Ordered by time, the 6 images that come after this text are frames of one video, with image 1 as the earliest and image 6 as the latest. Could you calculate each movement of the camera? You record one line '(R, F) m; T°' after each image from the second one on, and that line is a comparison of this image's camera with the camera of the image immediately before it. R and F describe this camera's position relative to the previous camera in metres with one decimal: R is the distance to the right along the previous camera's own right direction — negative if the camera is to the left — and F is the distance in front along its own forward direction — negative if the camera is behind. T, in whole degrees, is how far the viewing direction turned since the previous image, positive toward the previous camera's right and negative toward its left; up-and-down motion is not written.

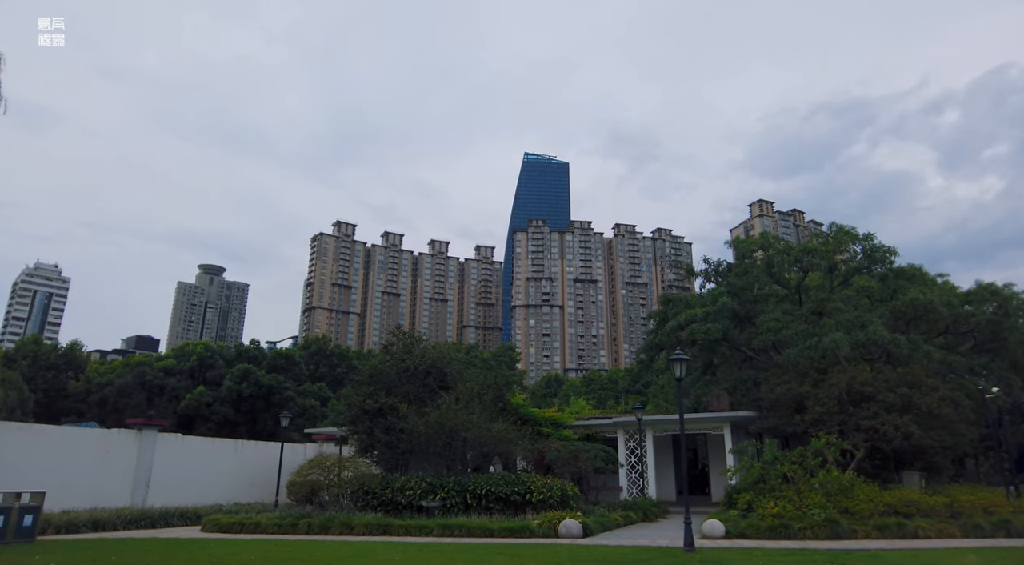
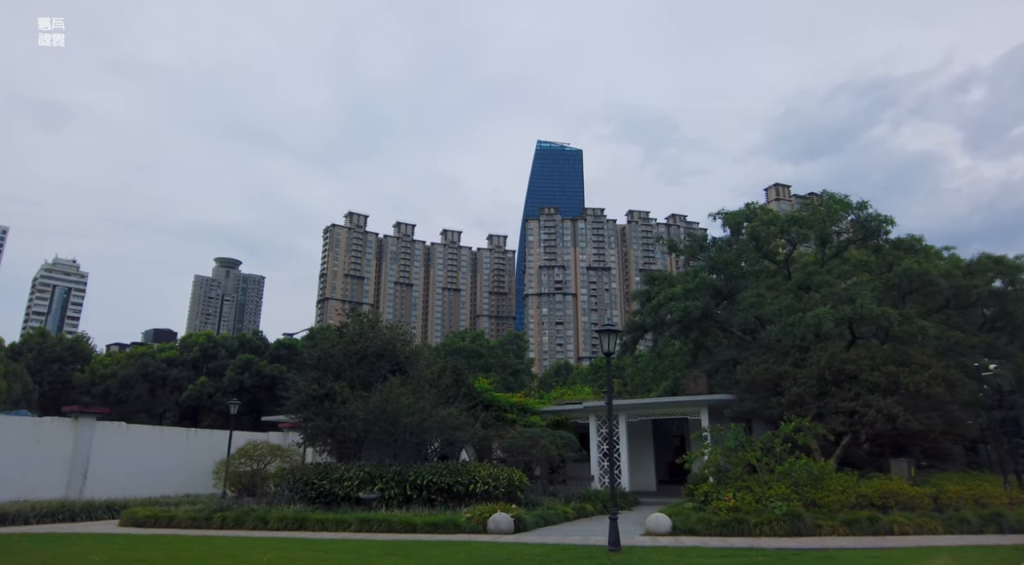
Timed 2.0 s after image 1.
(+1.8, +1.5) m; -2°
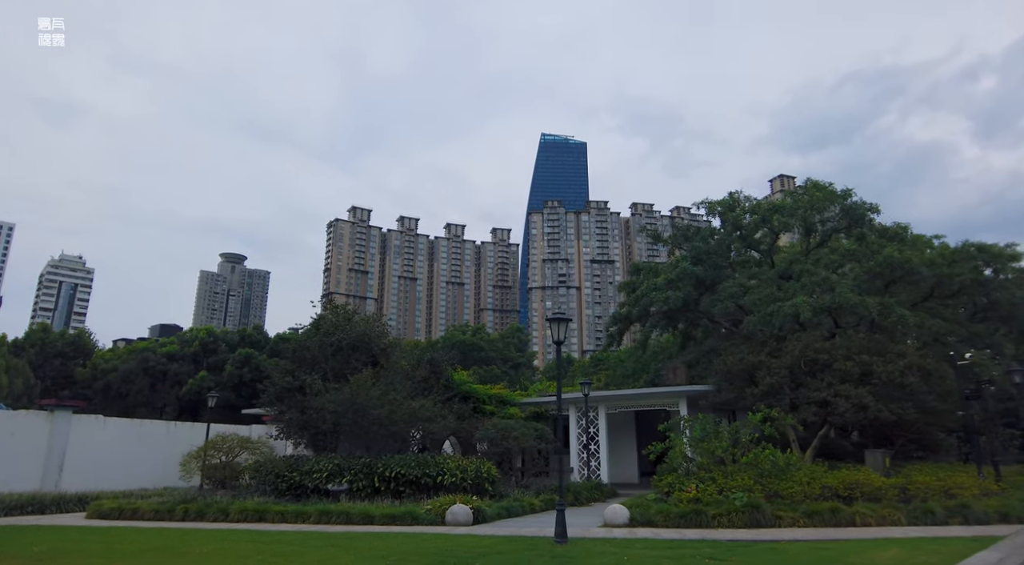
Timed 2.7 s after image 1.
(+0.9, +0.2) m; -1°
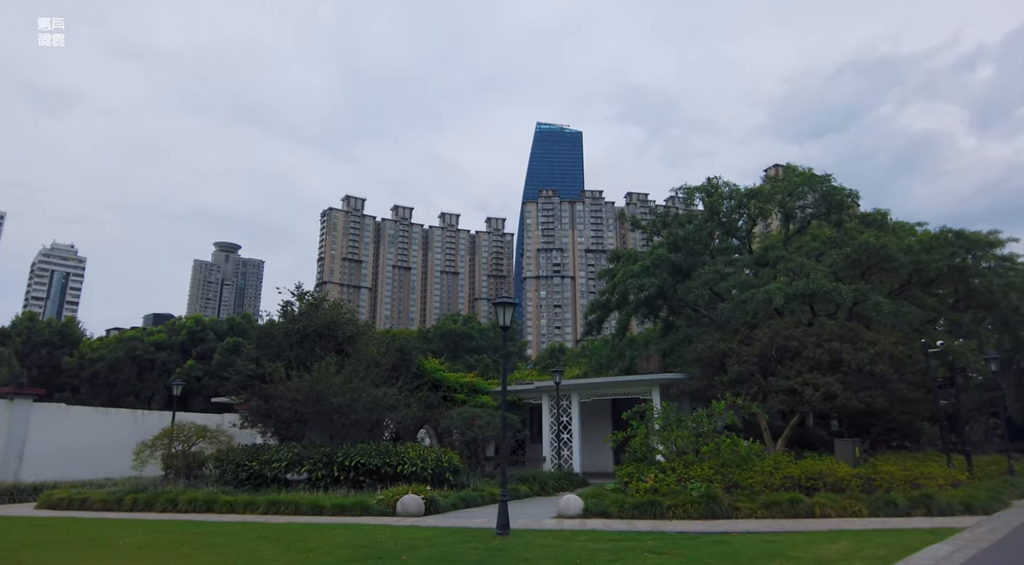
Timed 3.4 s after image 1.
(+0.8, +0.4) m; 0°
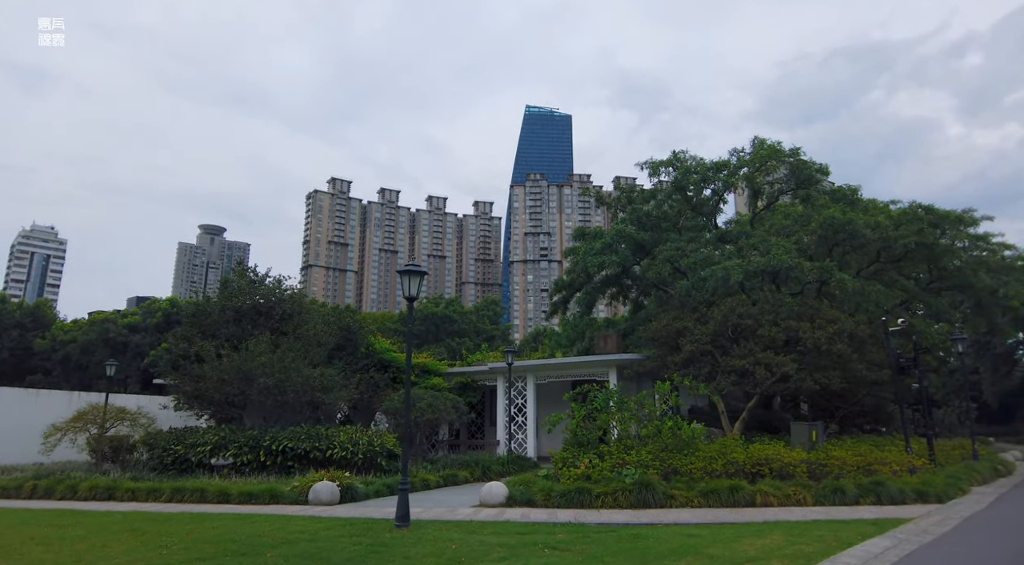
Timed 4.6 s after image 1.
(+1.1, +0.9) m; +1°
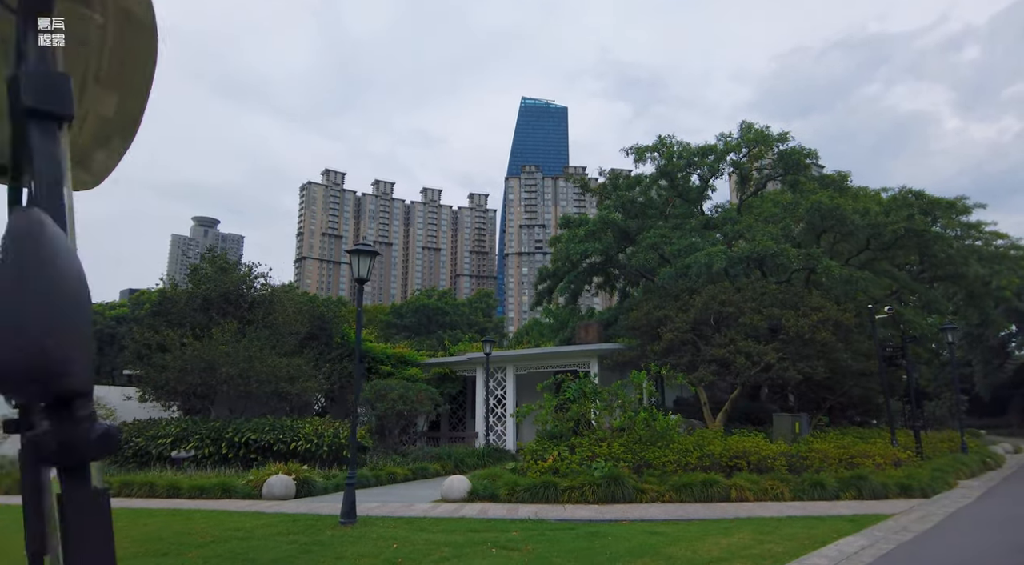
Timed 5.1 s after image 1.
(+0.5, +0.5) m; 0°
